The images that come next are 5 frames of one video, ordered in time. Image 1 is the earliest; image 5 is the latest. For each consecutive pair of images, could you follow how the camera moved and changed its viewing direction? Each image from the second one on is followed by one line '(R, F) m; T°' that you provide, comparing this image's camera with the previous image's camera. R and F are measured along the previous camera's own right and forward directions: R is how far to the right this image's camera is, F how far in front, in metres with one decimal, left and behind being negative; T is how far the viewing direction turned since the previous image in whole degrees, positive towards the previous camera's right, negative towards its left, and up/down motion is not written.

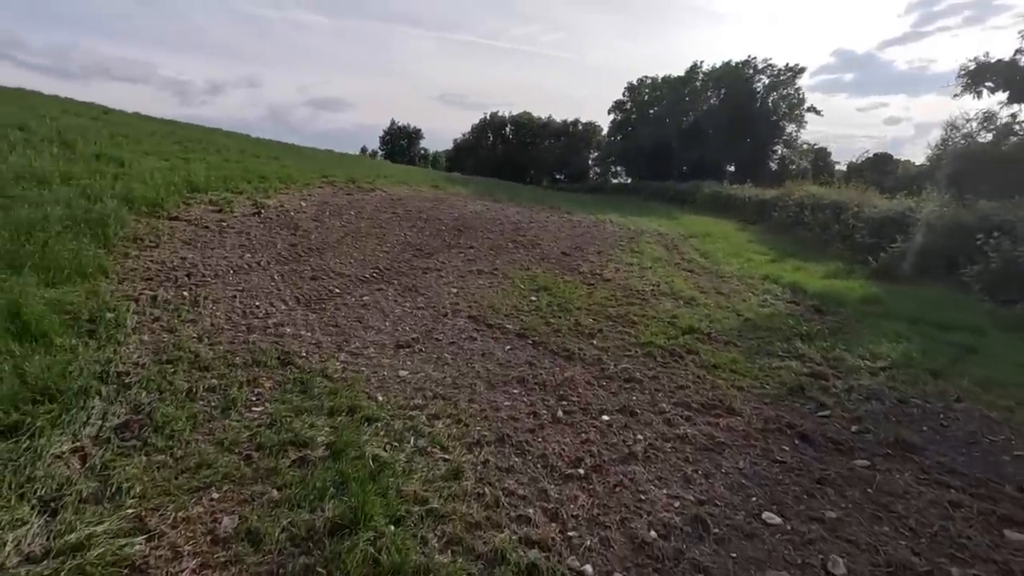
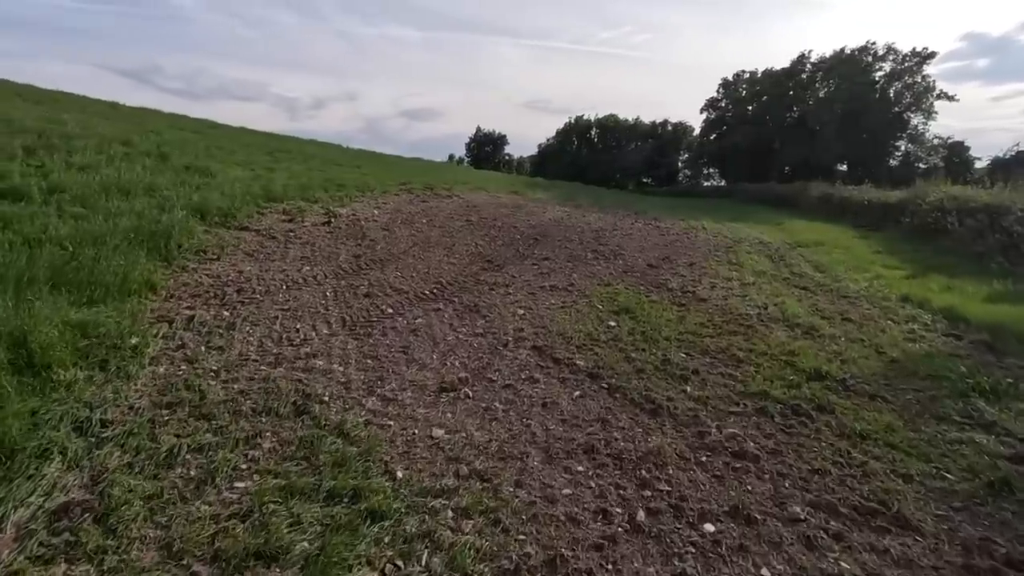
(+0.1, +0.9) m; -9°
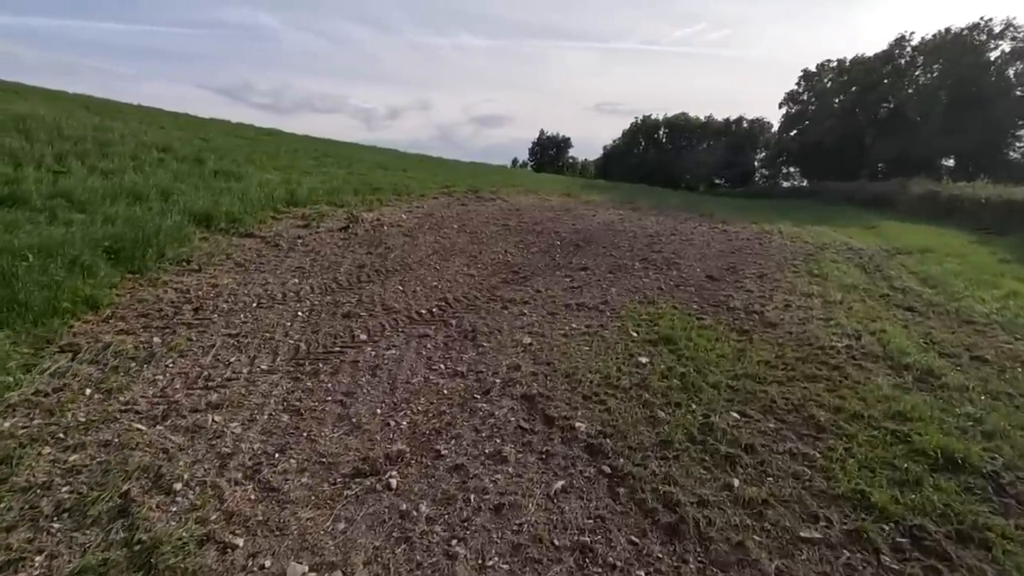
(+0.5, +1.2) m; -7°
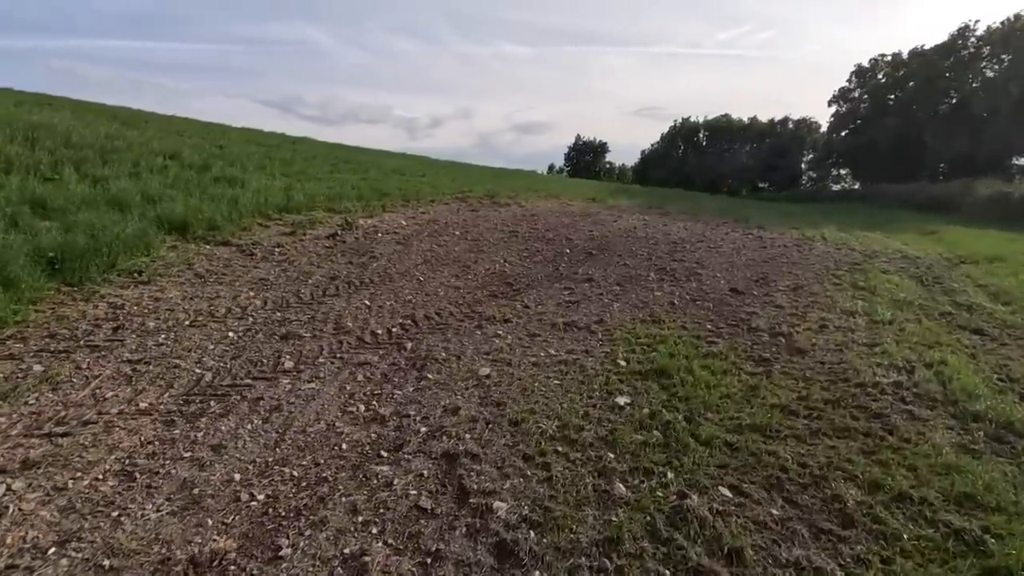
(+0.6, +0.8) m; -4°
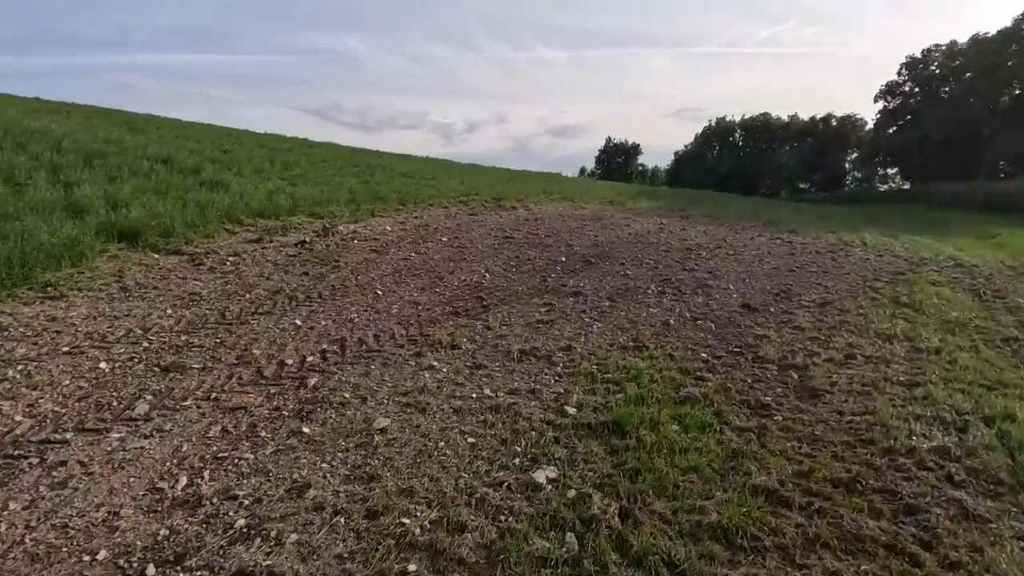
(+0.7, +0.9) m; -4°
